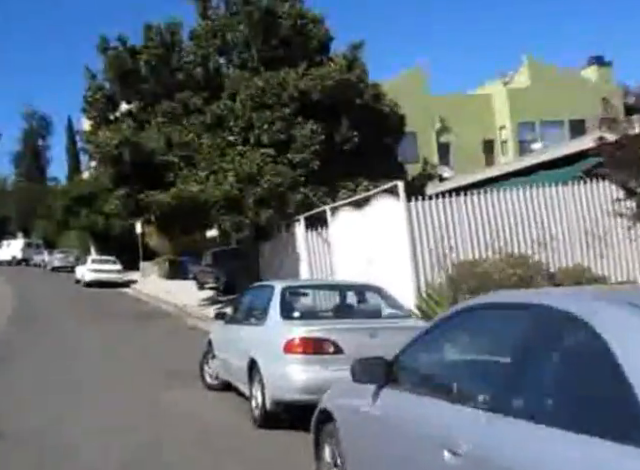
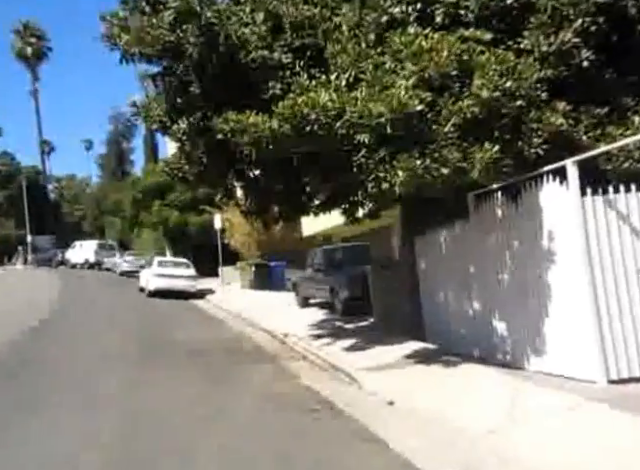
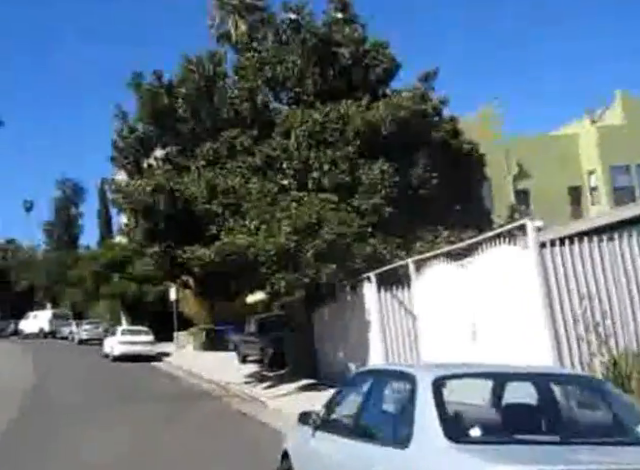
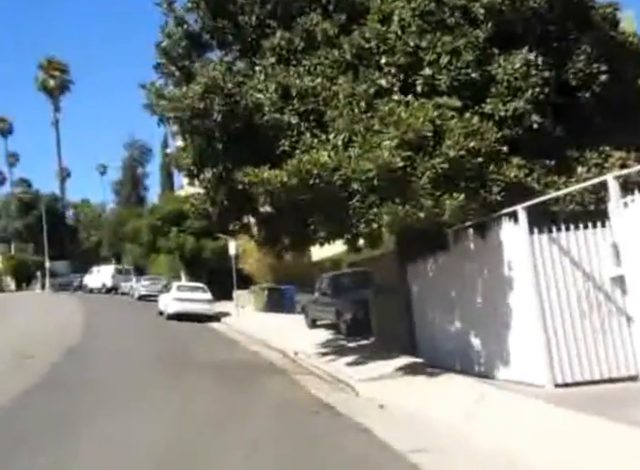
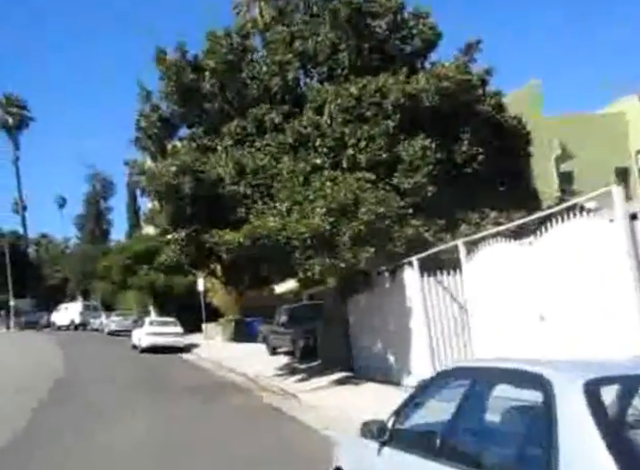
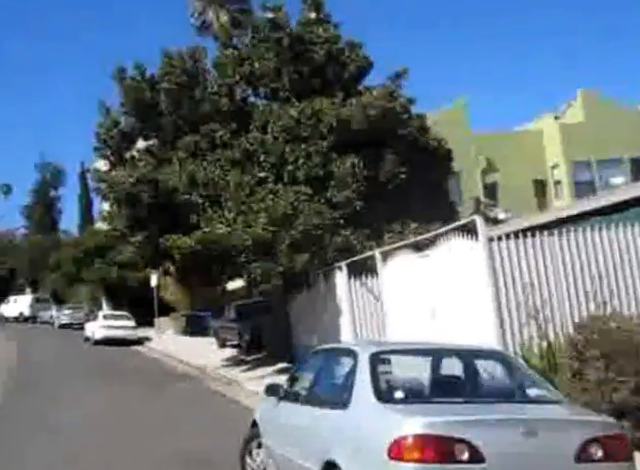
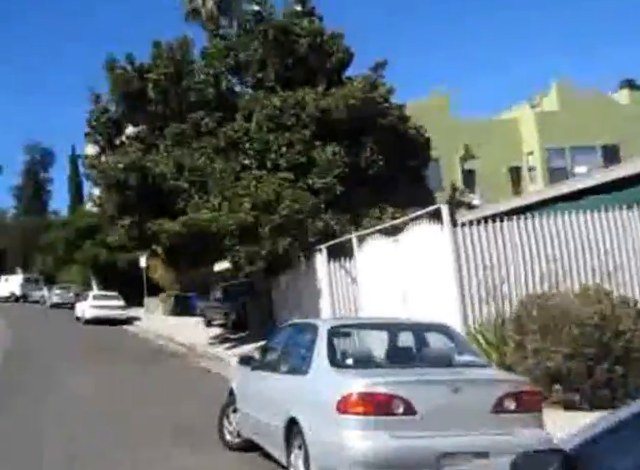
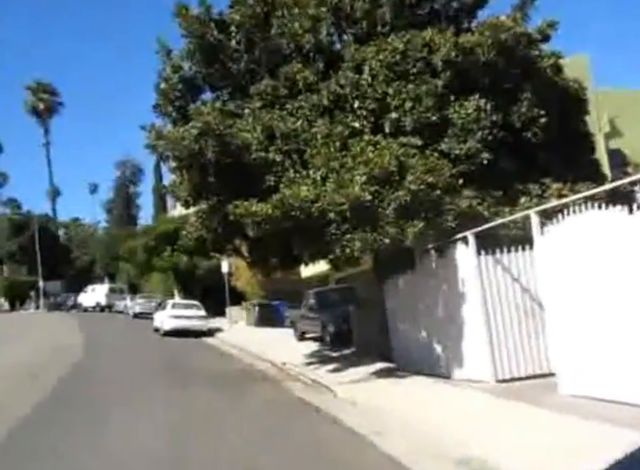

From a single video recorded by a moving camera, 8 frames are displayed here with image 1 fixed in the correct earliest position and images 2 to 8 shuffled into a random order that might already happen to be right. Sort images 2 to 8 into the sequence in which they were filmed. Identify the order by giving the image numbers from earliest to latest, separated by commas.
7, 6, 3, 5, 8, 4, 2
